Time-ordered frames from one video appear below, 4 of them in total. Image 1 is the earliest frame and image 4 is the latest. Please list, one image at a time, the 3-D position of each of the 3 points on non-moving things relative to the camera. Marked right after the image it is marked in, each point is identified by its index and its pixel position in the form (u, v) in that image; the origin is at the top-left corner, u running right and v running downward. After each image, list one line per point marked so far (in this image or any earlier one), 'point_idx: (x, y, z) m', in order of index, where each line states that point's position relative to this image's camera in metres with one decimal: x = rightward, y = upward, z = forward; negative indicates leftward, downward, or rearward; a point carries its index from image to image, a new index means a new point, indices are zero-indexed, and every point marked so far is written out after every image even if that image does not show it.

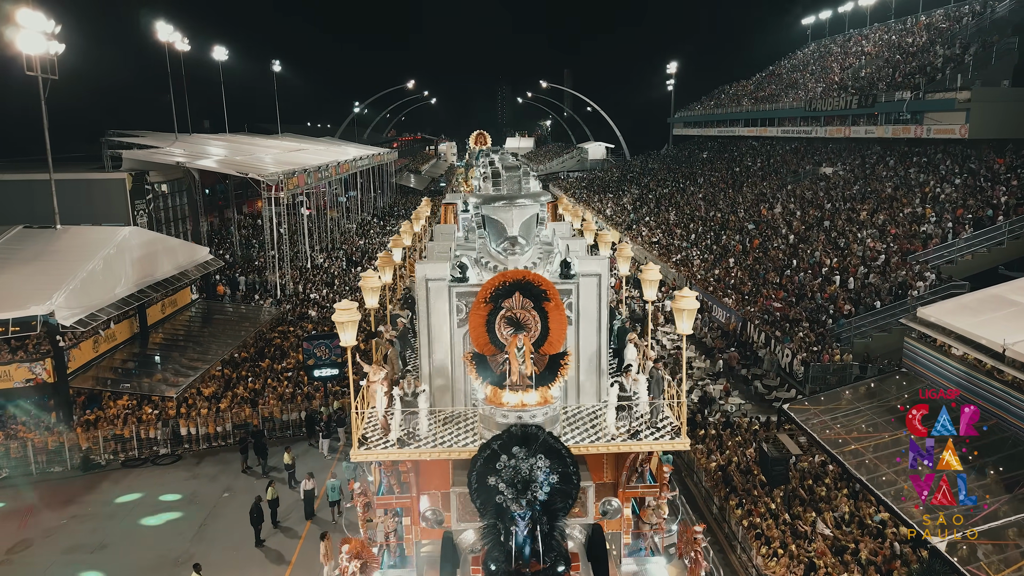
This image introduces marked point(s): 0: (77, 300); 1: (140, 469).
0: (-10.1, -0.3, +16.0) m
1: (-8.6, -4.2, +15.7) m
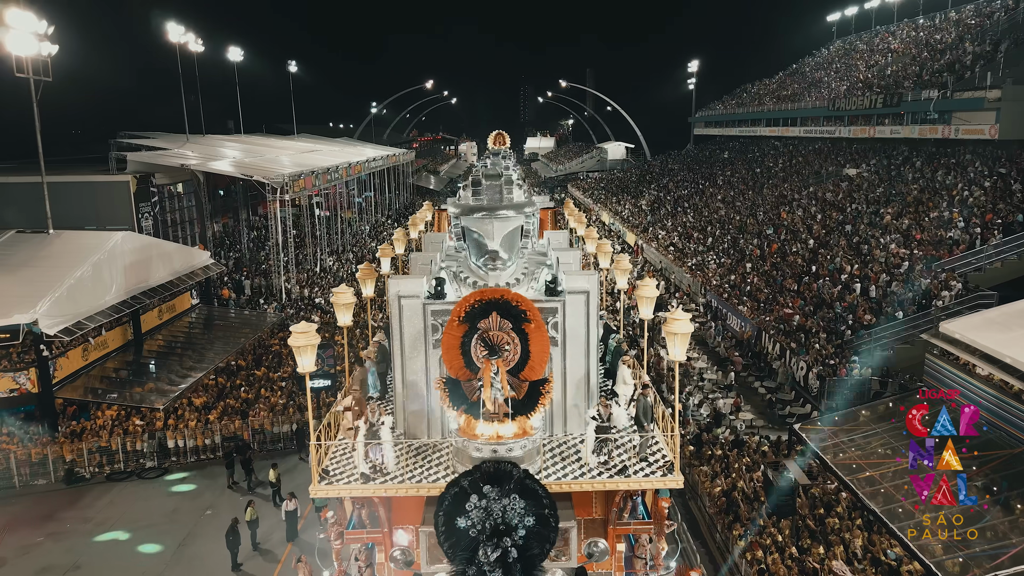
0: (-10.2, -0.5, +15.6) m
1: (-8.7, -4.4, +15.2) m
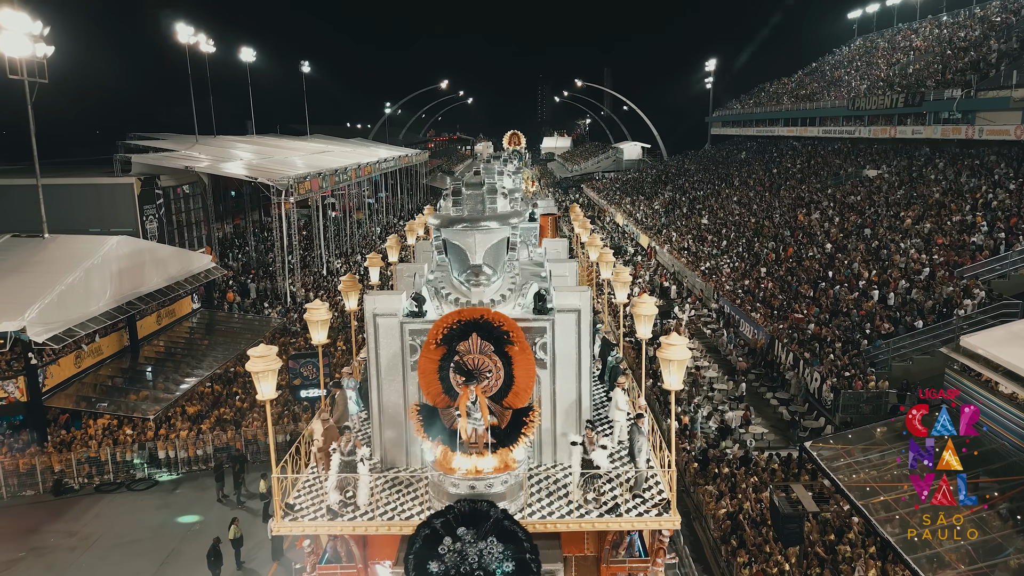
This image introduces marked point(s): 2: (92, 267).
0: (-10.3, -0.6, +15.3) m
1: (-8.7, -4.5, +14.9) m
2: (-10.5, +0.5, +17.0) m
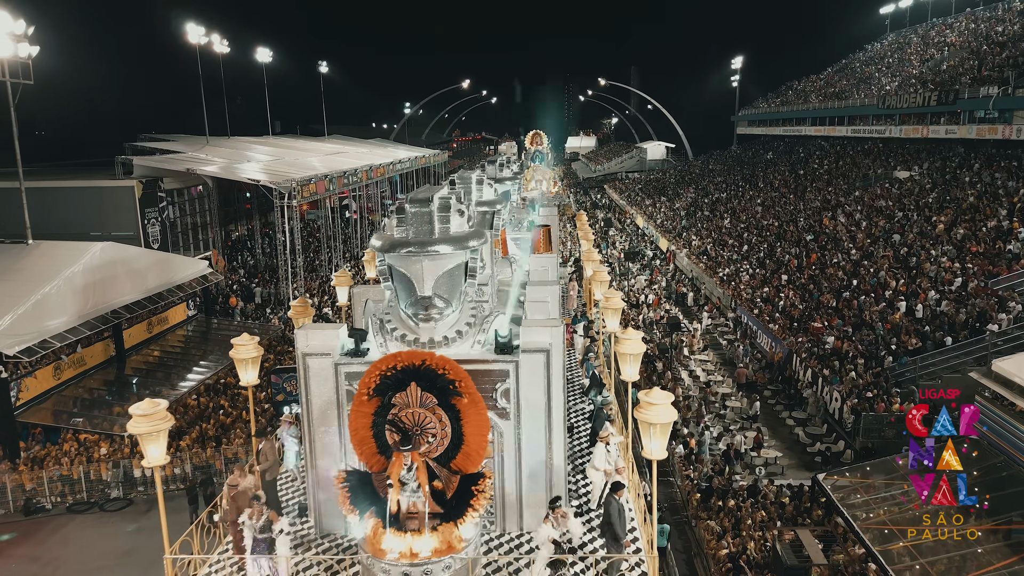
0: (-10.4, -0.8, +14.7) m
1: (-8.9, -4.8, +14.2) m
2: (-10.6, +0.3, +16.5) m
